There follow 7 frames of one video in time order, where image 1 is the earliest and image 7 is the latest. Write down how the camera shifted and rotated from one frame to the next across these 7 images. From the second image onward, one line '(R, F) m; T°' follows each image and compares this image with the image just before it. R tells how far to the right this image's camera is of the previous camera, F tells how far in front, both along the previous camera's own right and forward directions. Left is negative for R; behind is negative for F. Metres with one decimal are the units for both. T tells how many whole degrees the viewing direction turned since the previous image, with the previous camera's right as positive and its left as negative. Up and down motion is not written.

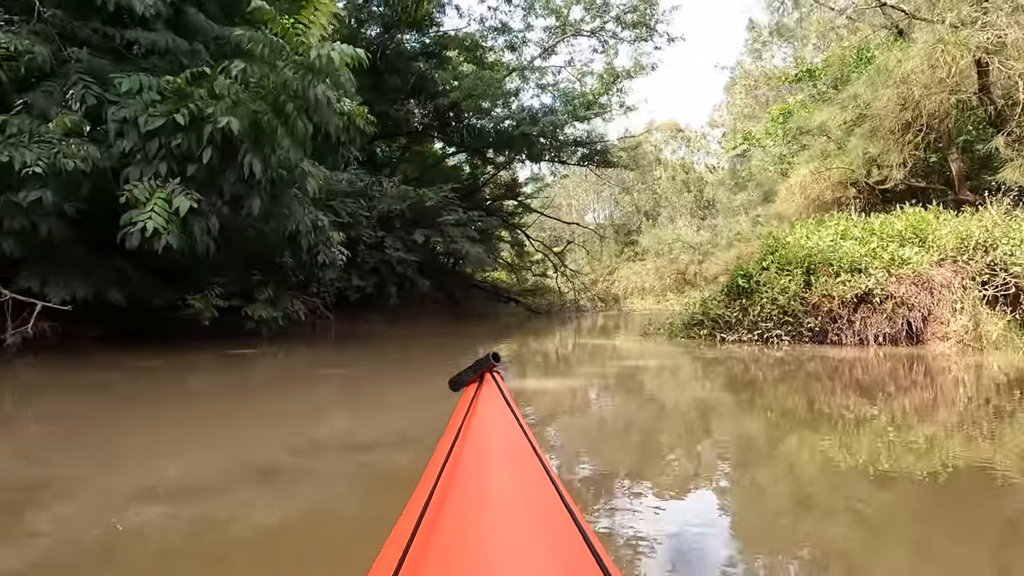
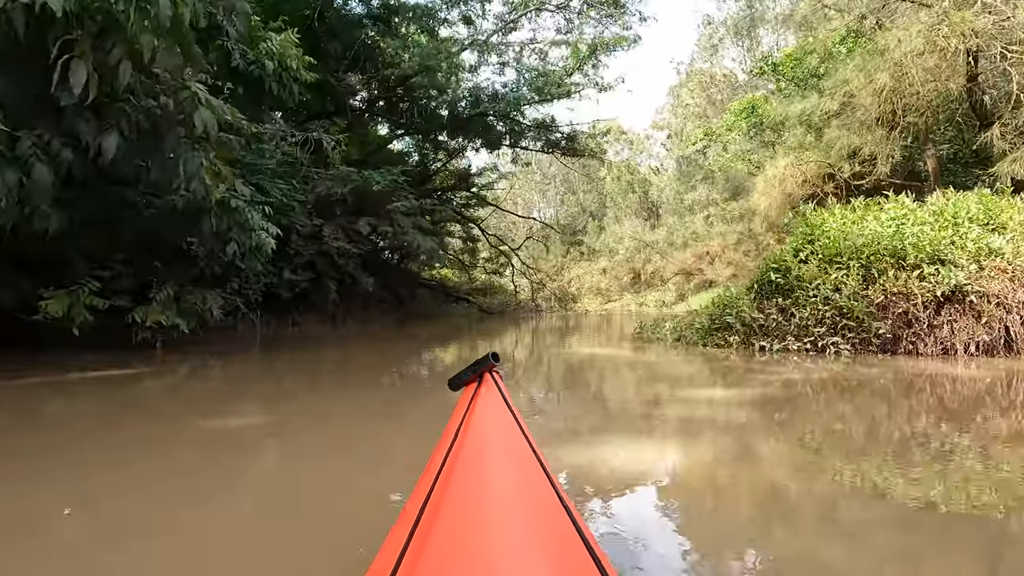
(-0.4, +1.4) m; +6°
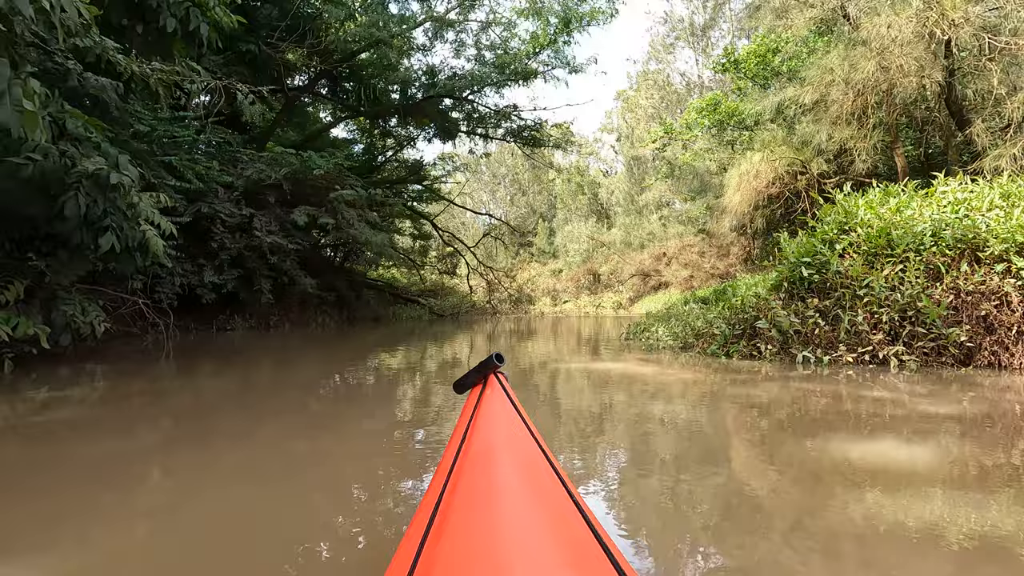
(-0.2, +1.1) m; +6°
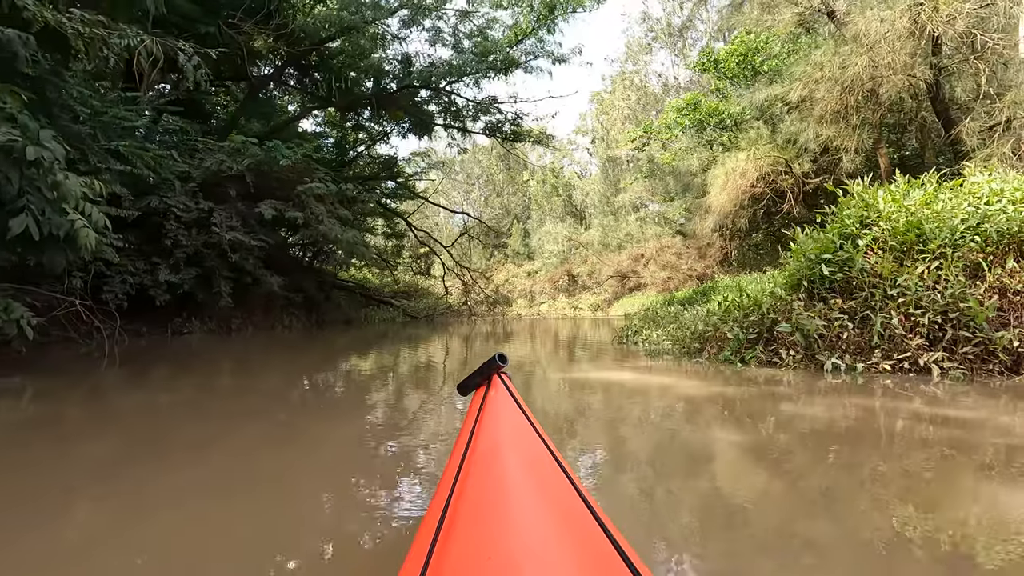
(-0.1, +0.5) m; +3°
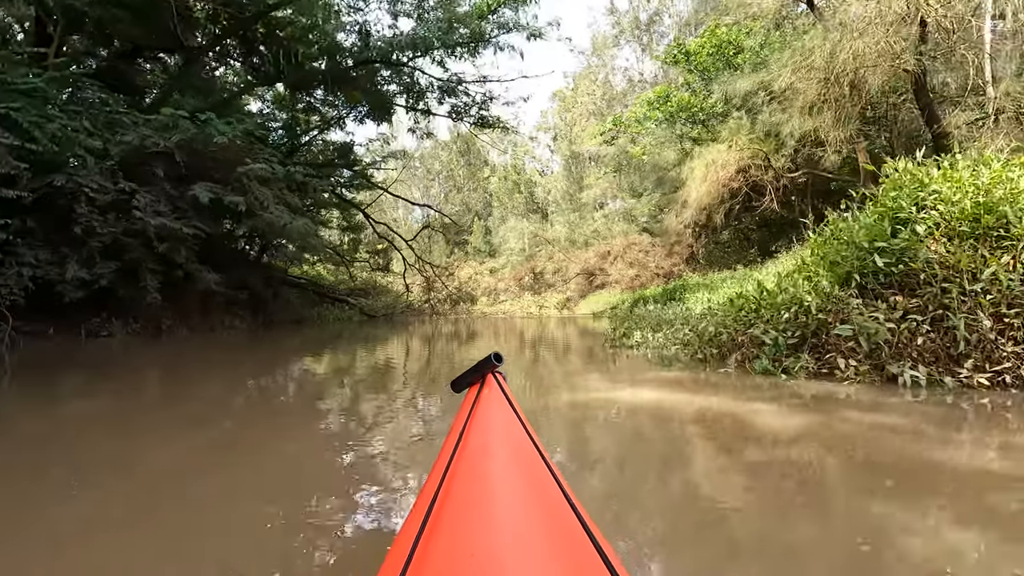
(-0.2, +0.8) m; +4°
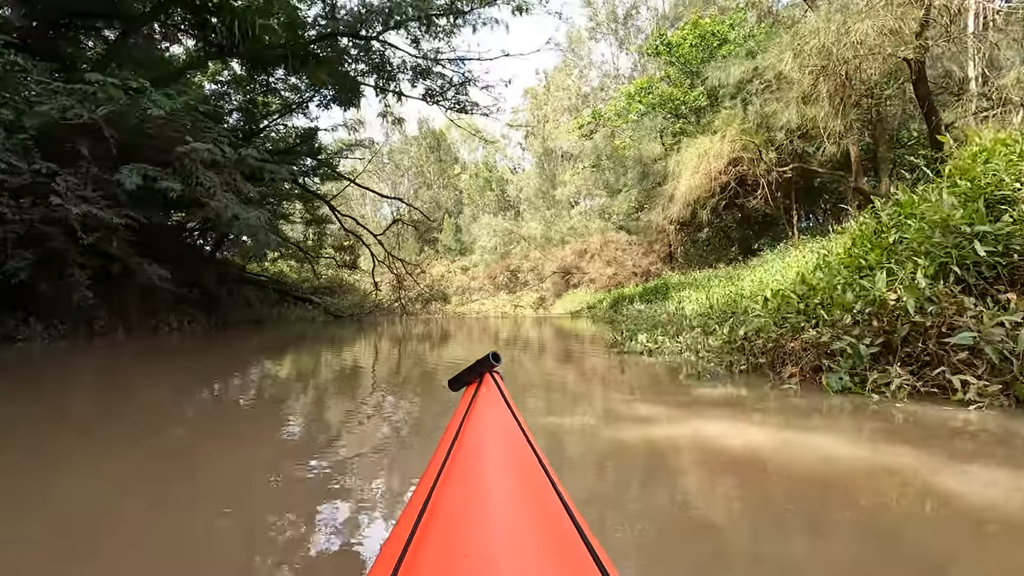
(-0.2, +0.8) m; +3°
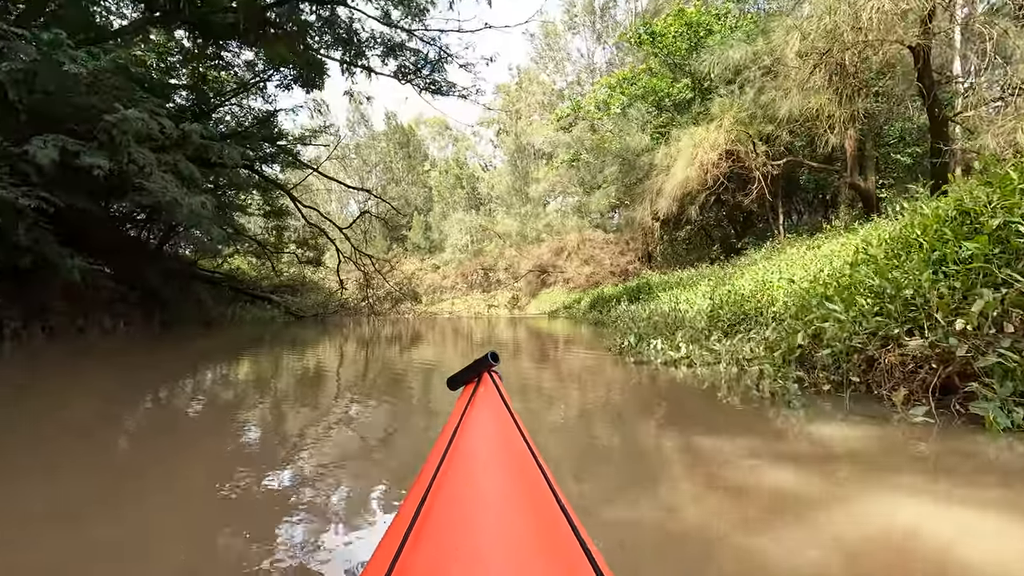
(-0.2, +0.8) m; +3°
